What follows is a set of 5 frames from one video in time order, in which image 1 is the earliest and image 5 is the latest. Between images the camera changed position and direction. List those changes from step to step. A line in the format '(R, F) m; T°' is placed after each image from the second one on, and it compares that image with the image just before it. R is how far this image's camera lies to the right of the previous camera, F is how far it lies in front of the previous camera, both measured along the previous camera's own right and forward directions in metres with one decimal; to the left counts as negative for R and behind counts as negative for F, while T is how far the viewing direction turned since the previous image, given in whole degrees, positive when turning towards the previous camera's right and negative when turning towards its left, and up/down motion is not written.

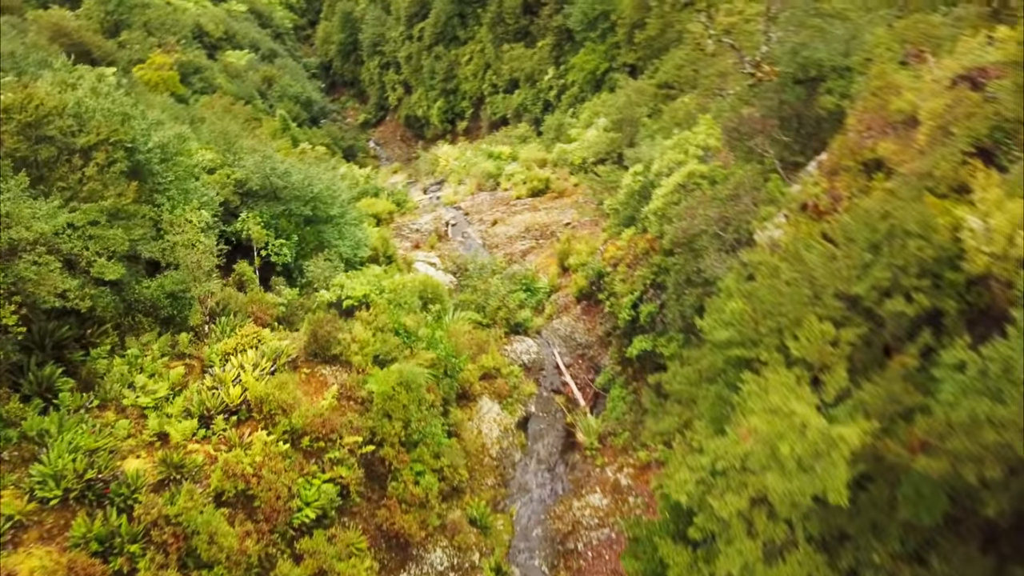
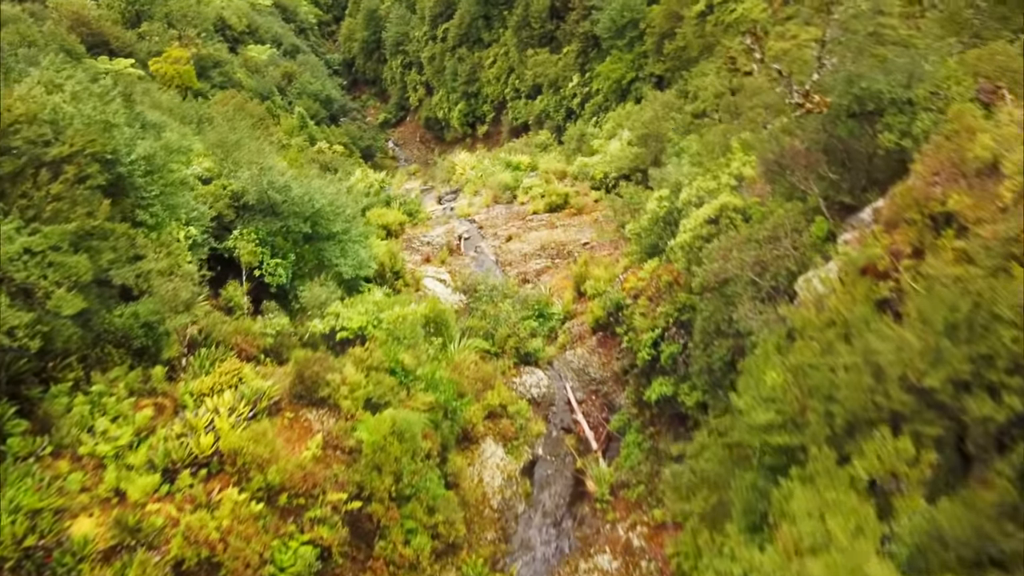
(0.0, +0.6) m; -1°
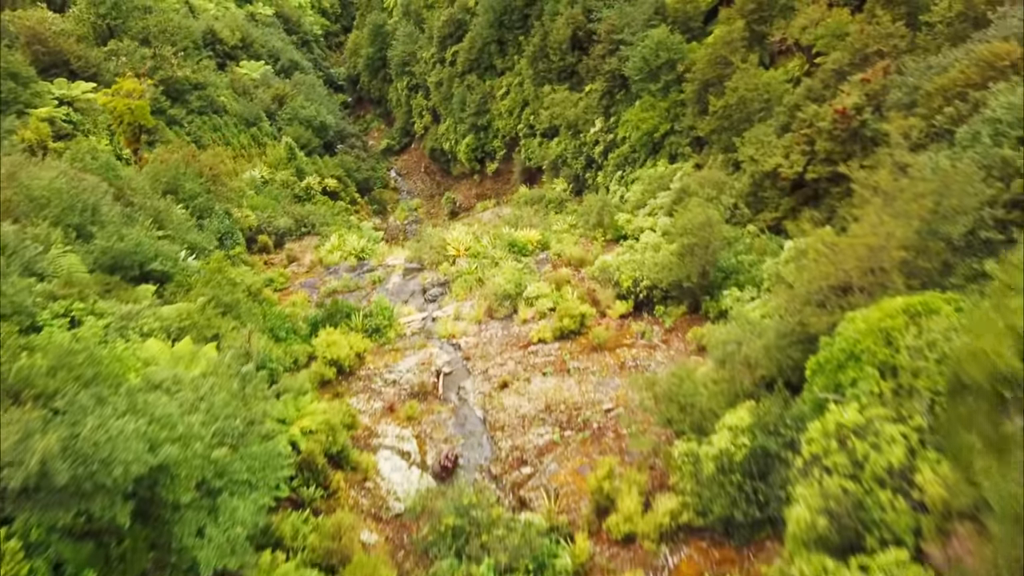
(+0.2, +3.4) m; -1°
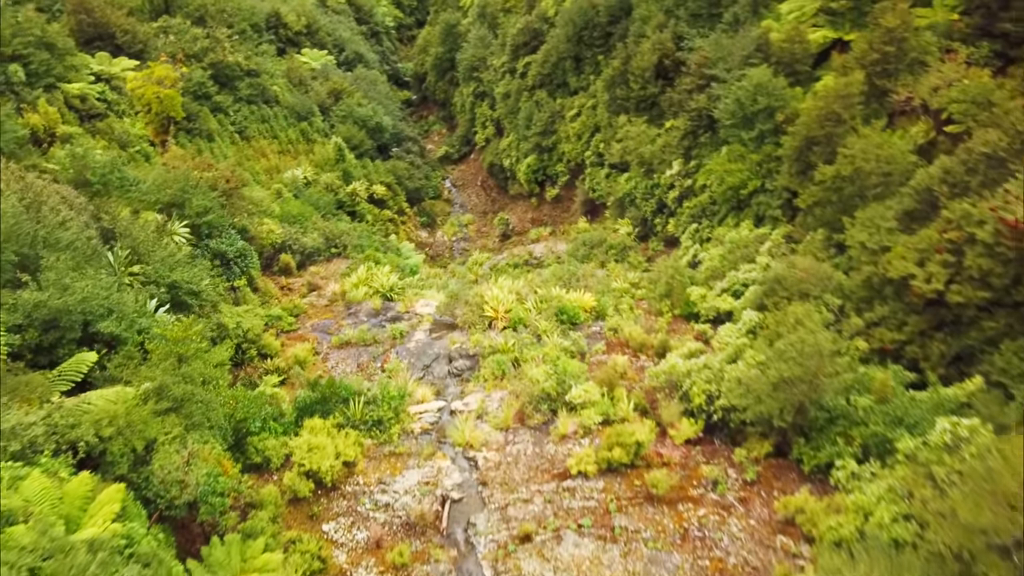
(0.0, +2.2) m; -3°
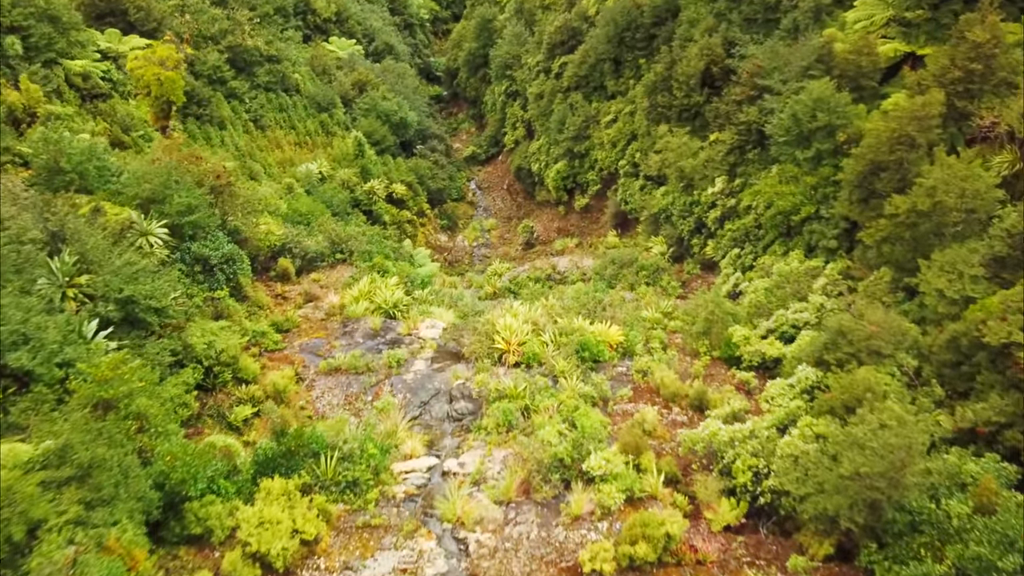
(+0.1, +1.5) m; -2°
